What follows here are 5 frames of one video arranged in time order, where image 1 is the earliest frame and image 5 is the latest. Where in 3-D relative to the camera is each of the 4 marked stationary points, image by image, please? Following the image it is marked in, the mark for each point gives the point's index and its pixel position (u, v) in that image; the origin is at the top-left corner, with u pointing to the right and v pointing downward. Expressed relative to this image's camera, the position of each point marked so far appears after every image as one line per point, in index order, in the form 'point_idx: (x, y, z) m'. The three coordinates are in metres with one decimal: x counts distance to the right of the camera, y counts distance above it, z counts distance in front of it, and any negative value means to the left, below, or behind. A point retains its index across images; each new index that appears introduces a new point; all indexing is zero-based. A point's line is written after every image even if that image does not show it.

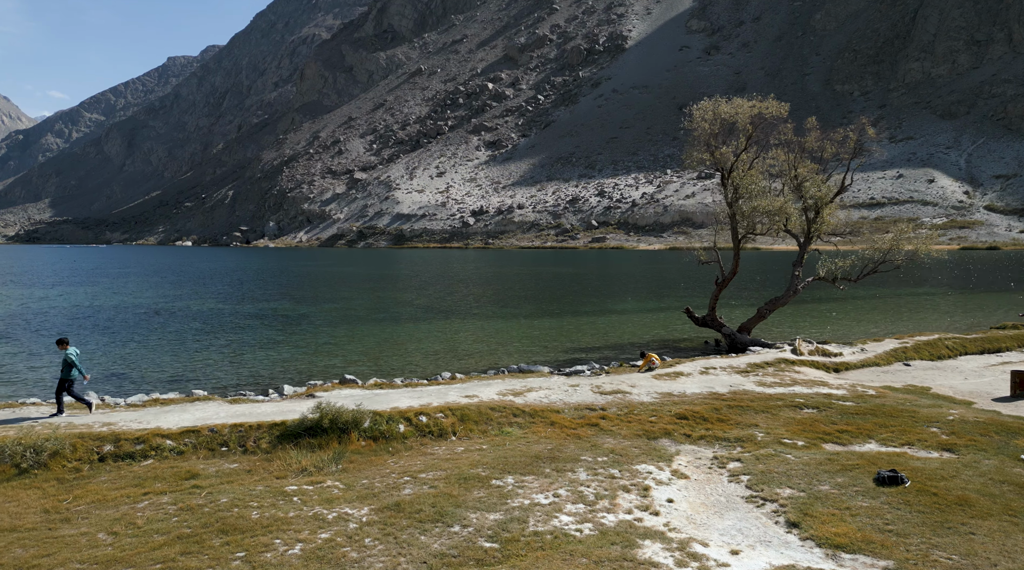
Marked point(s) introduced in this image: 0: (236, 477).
0: (-6.2, -4.3, +18.8) m
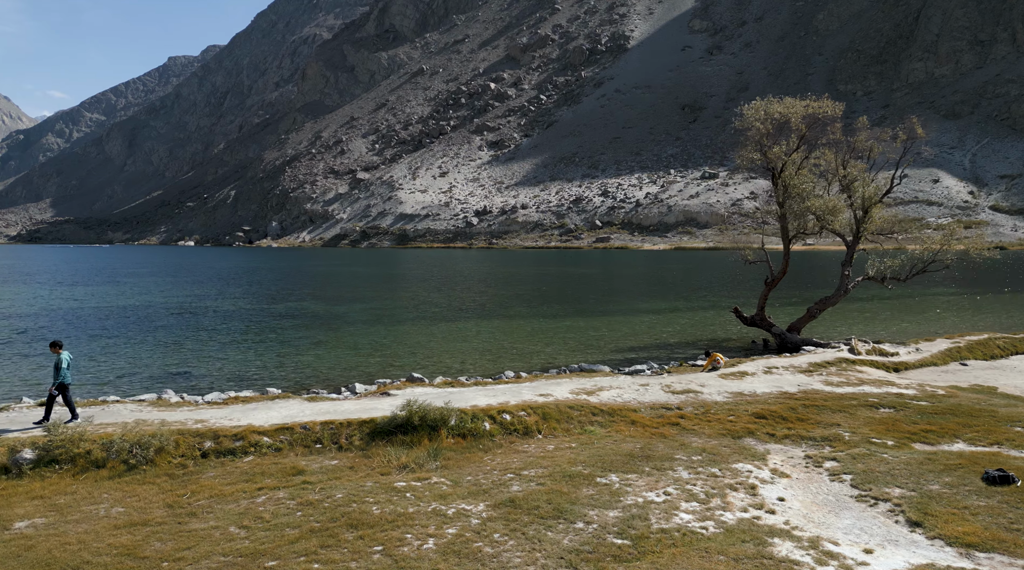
0: (-3.9, -4.3, +19.0) m
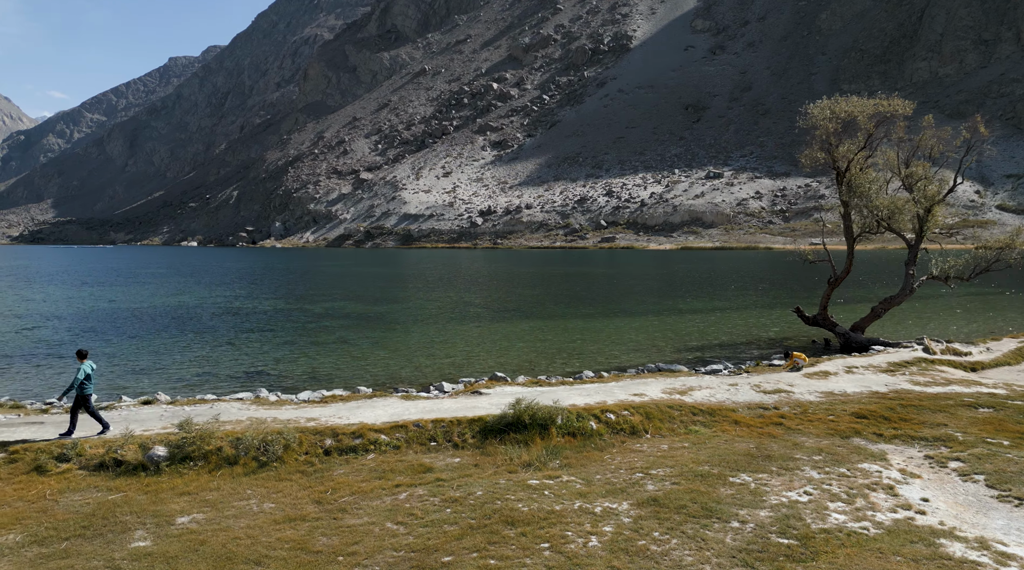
0: (-1.0, -4.3, +19.2) m
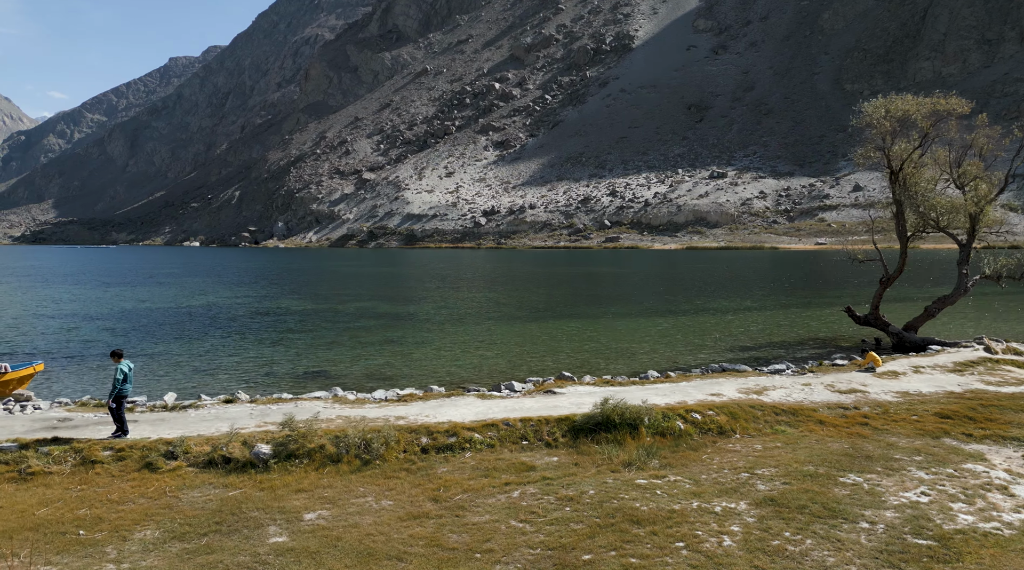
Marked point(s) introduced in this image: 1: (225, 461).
0: (+1.4, -4.3, +19.2) m
1: (-6.7, -4.1, +19.3) m
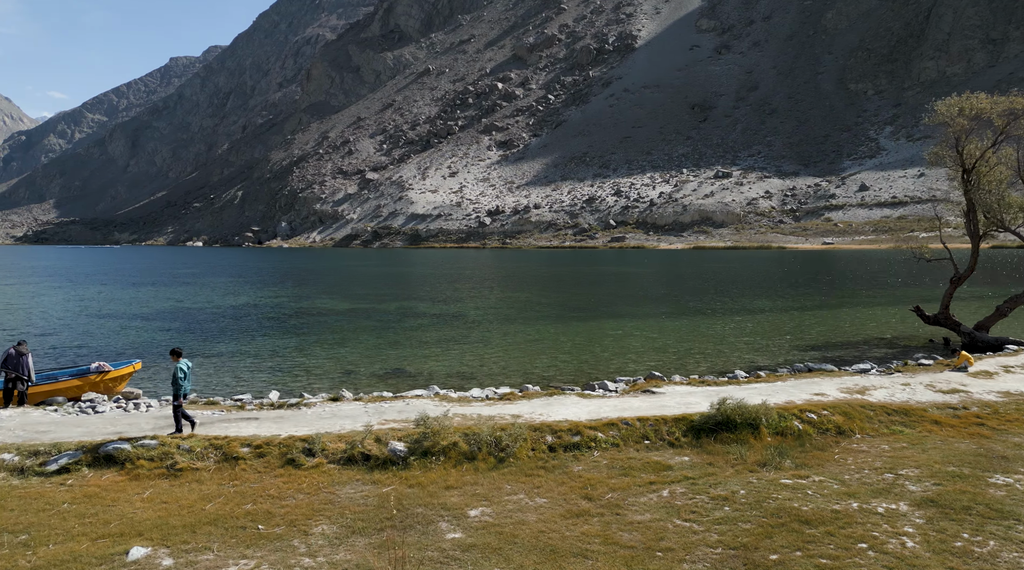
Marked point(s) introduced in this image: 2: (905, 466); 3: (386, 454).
0: (+4.6, -4.3, +19.2) m
1: (-3.5, -4.1, +19.6) m
2: (+9.0, -4.2, +19.2) m
3: (-3.0, -4.0, +19.6) m
